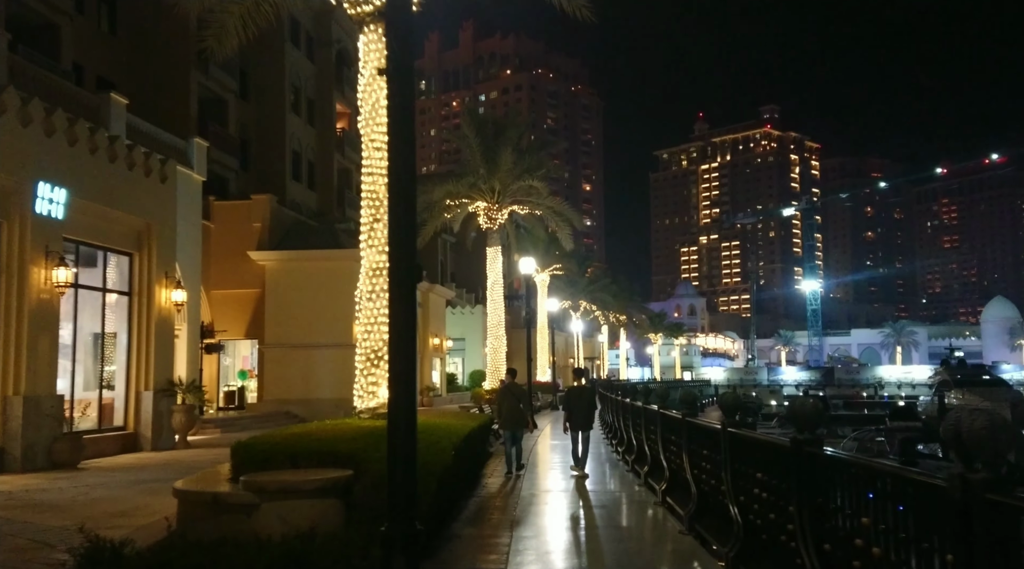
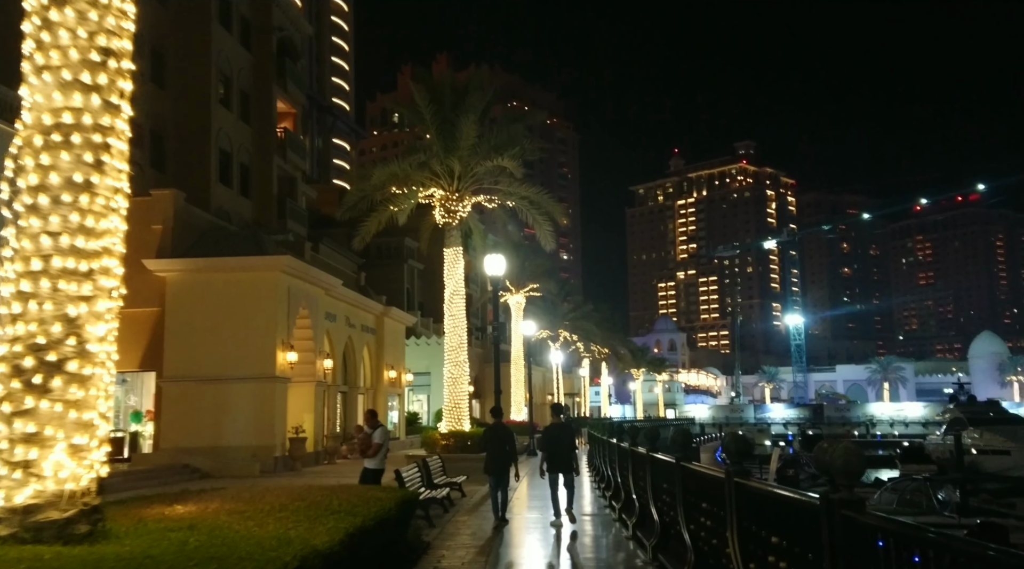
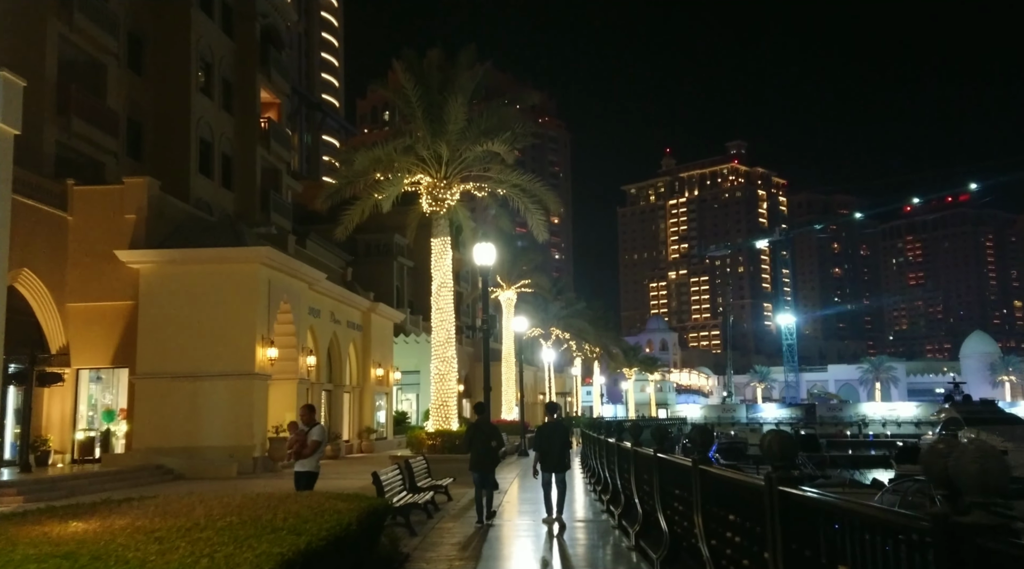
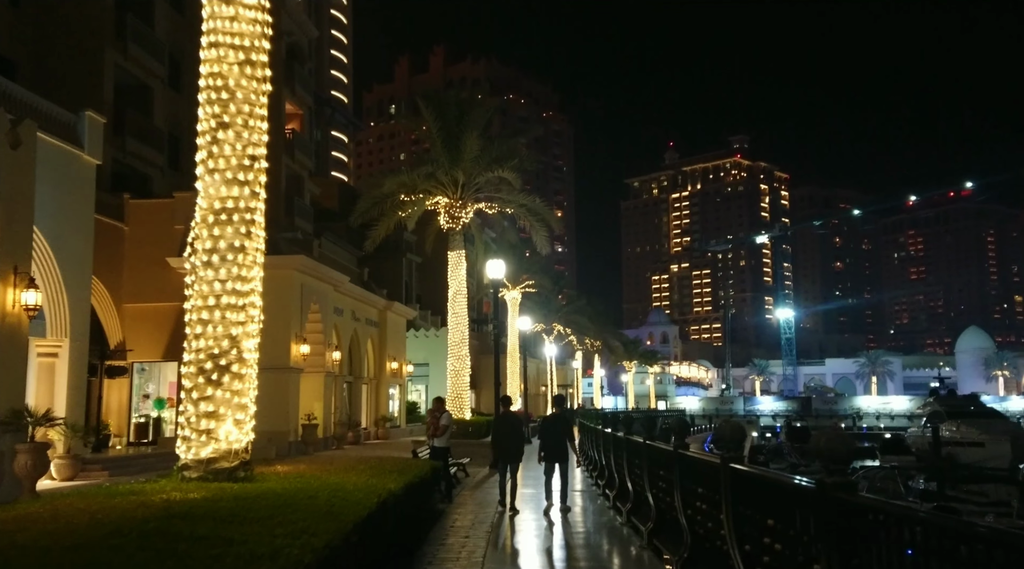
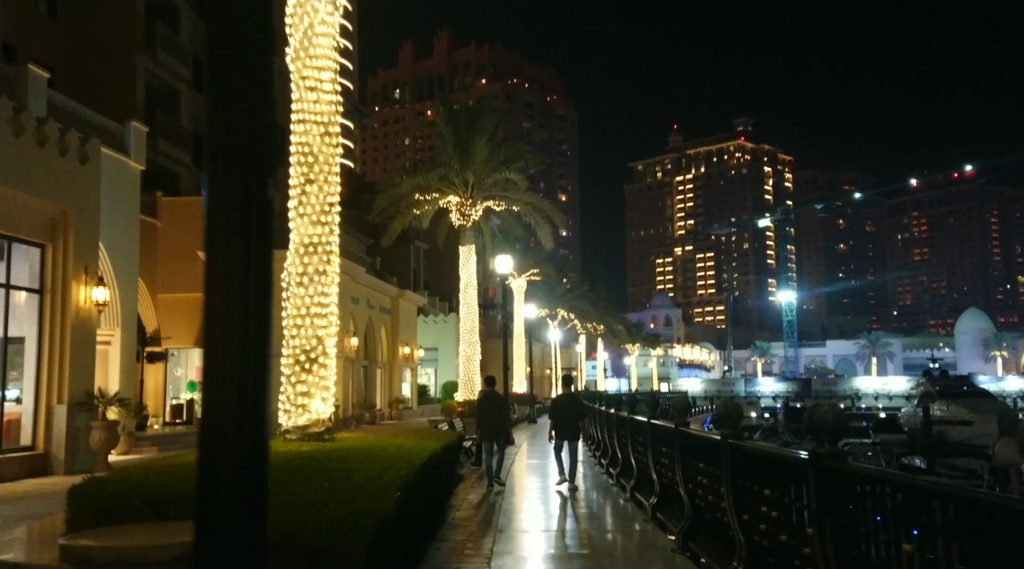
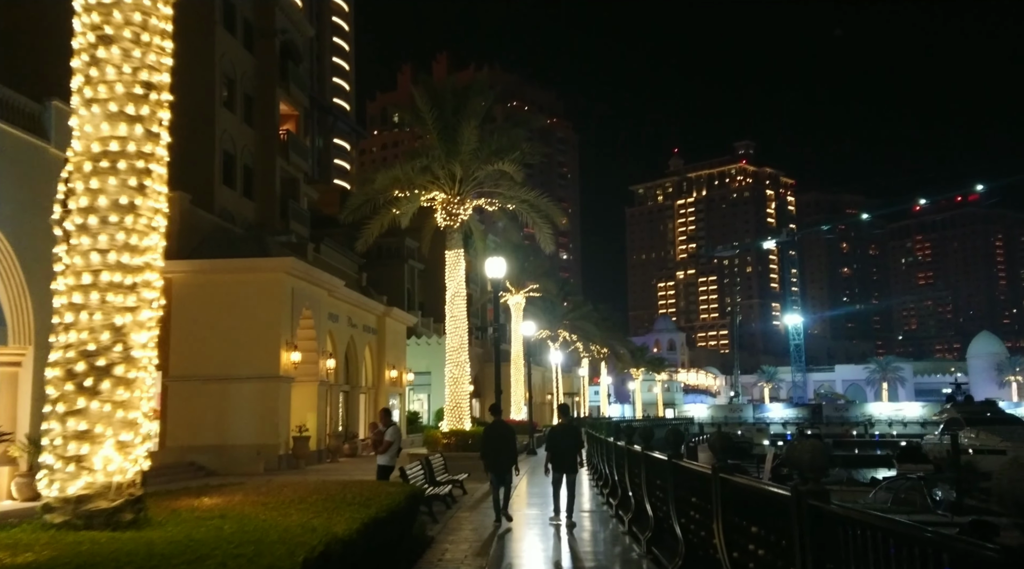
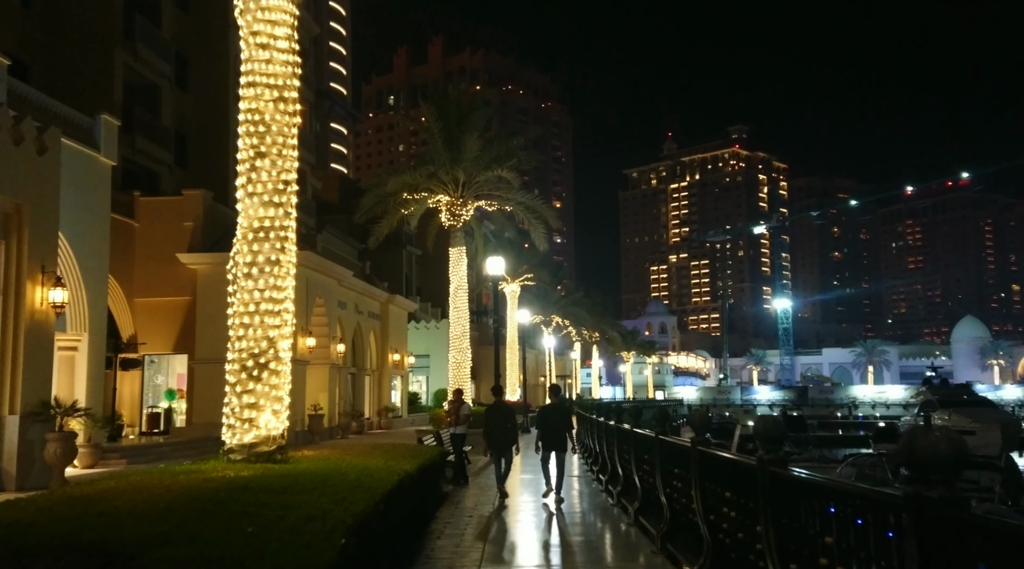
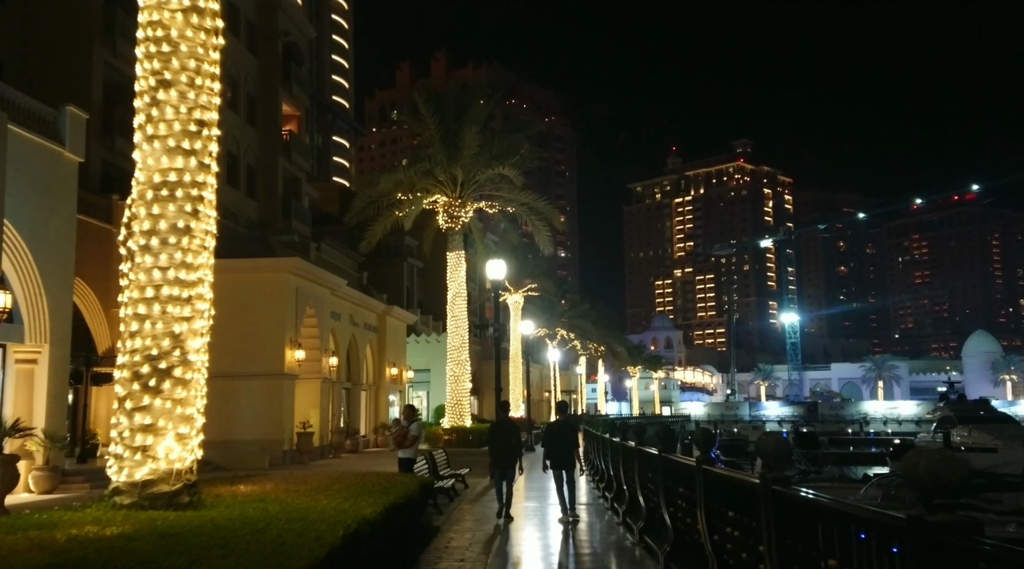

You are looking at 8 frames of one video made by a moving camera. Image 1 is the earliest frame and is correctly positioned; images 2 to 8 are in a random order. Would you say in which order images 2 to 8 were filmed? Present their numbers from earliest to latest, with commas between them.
5, 7, 4, 8, 6, 2, 3
